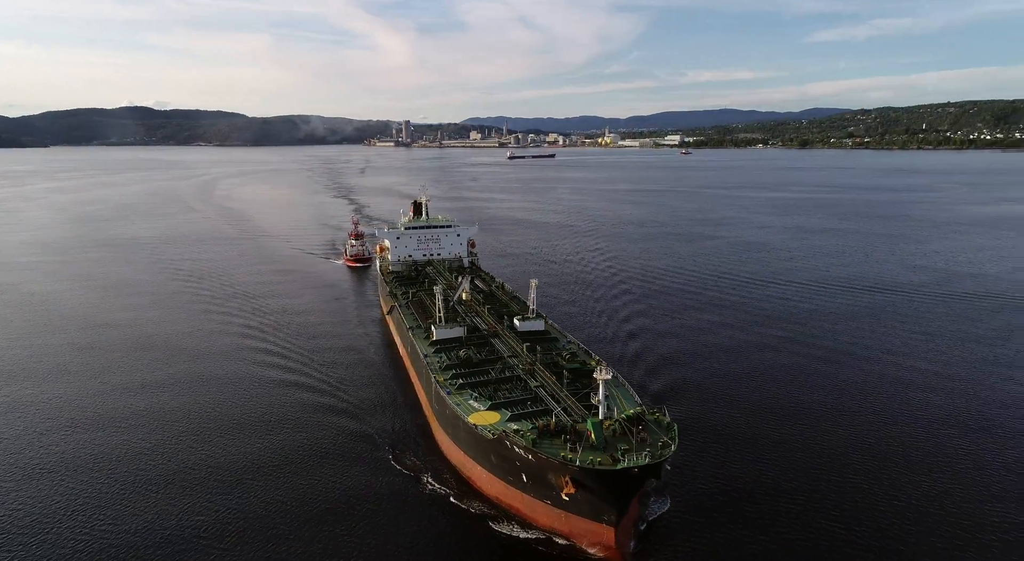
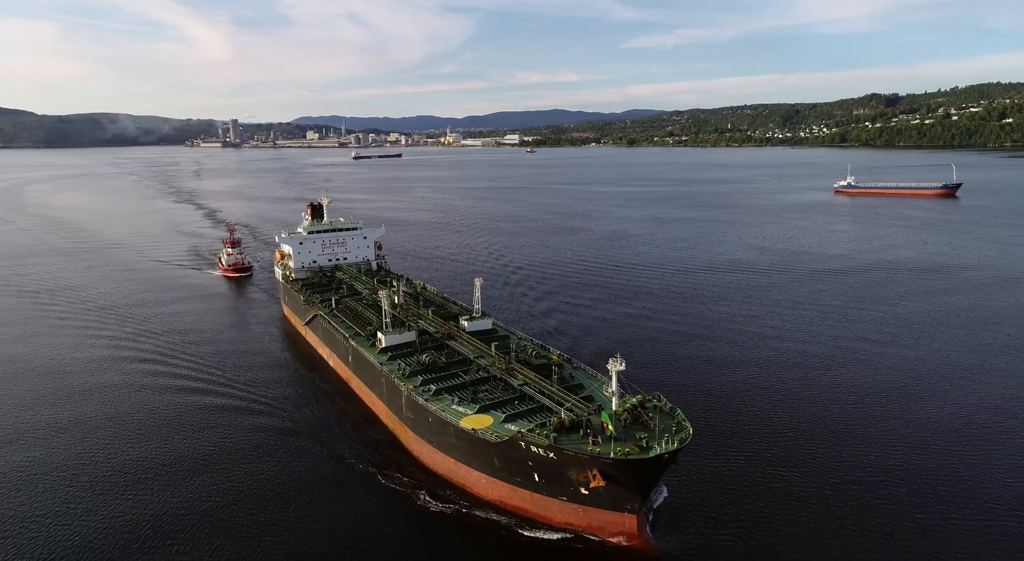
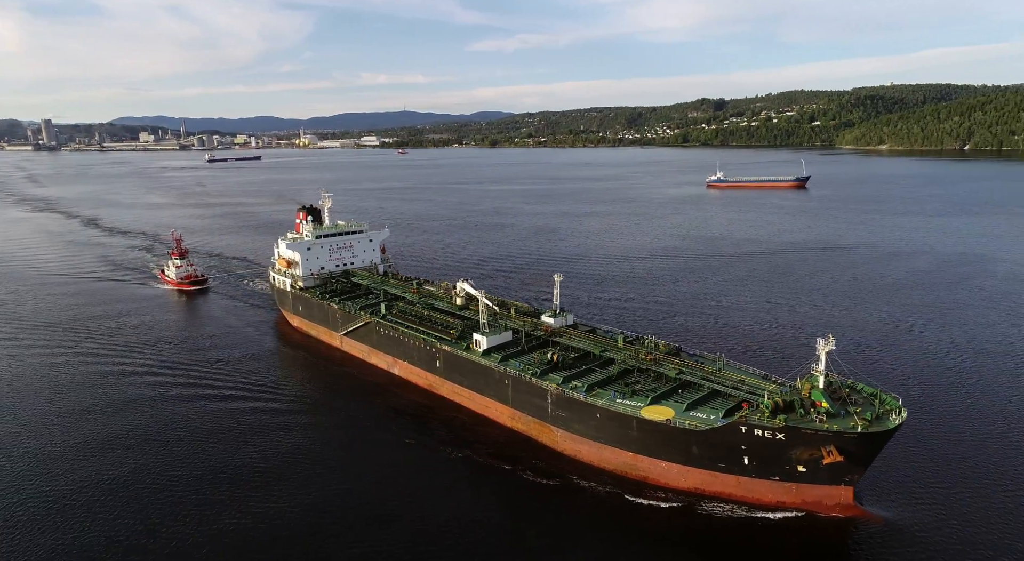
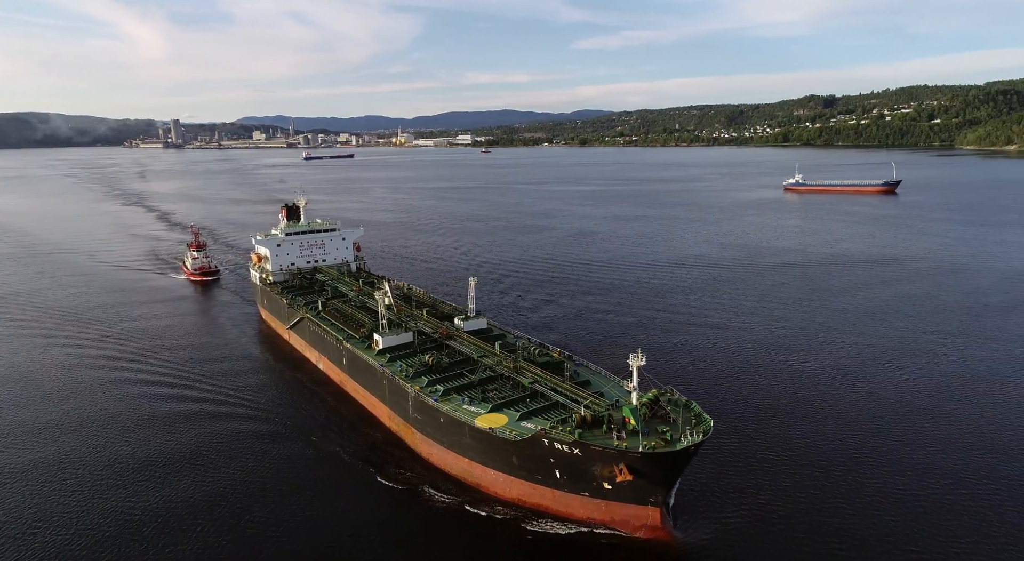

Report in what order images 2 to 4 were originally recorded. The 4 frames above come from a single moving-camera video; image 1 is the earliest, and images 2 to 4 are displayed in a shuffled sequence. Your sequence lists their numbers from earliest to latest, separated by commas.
2, 4, 3
